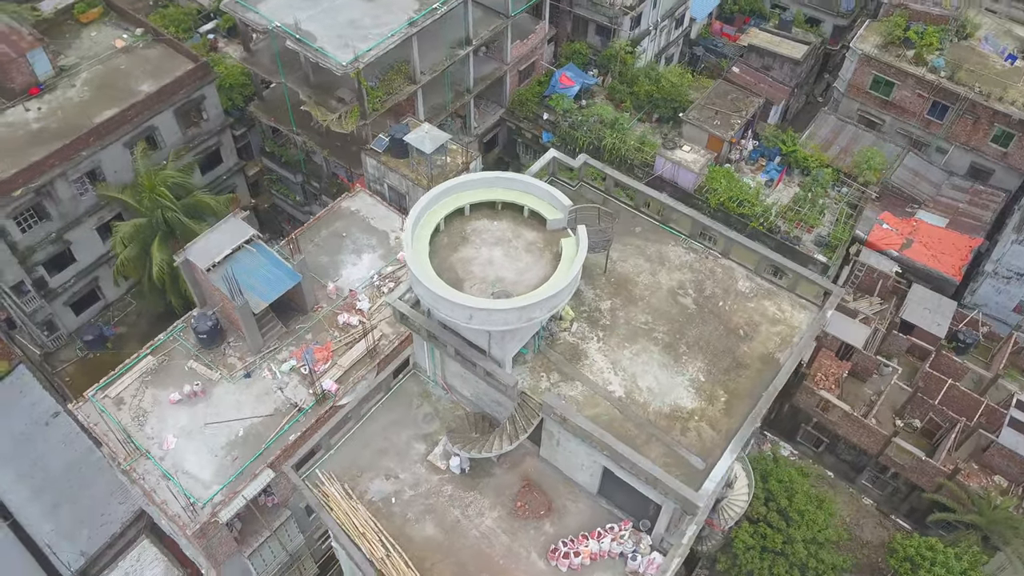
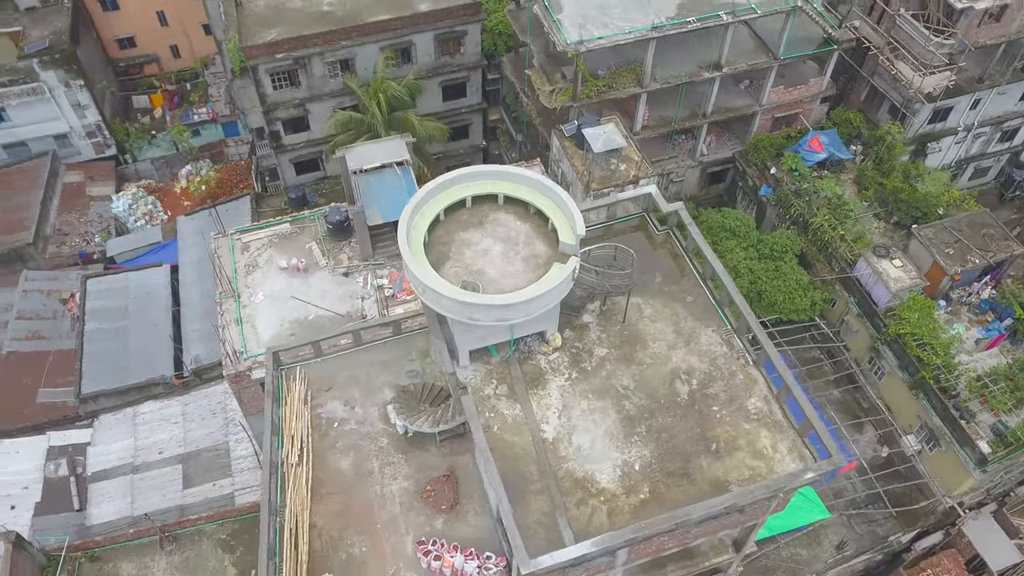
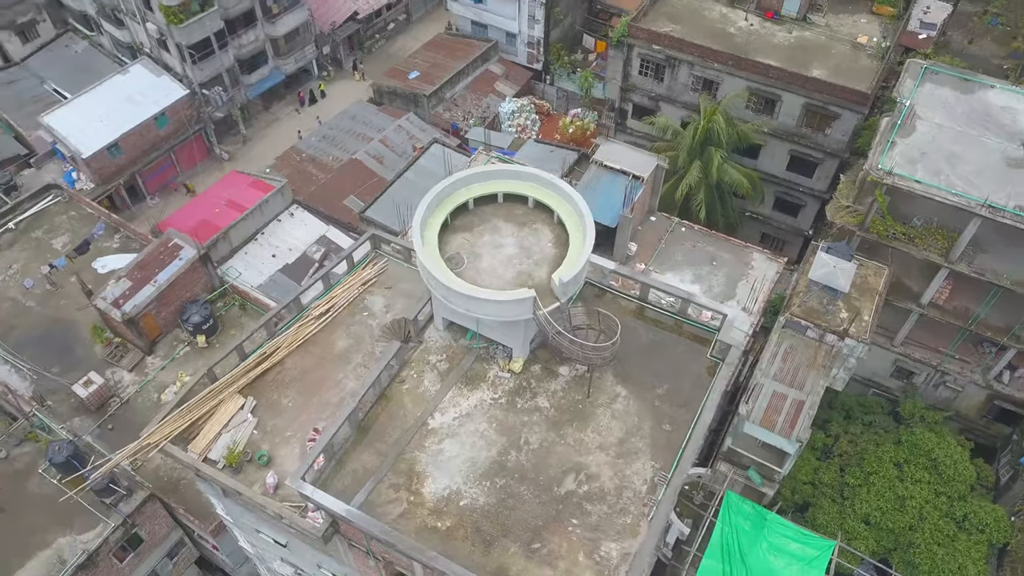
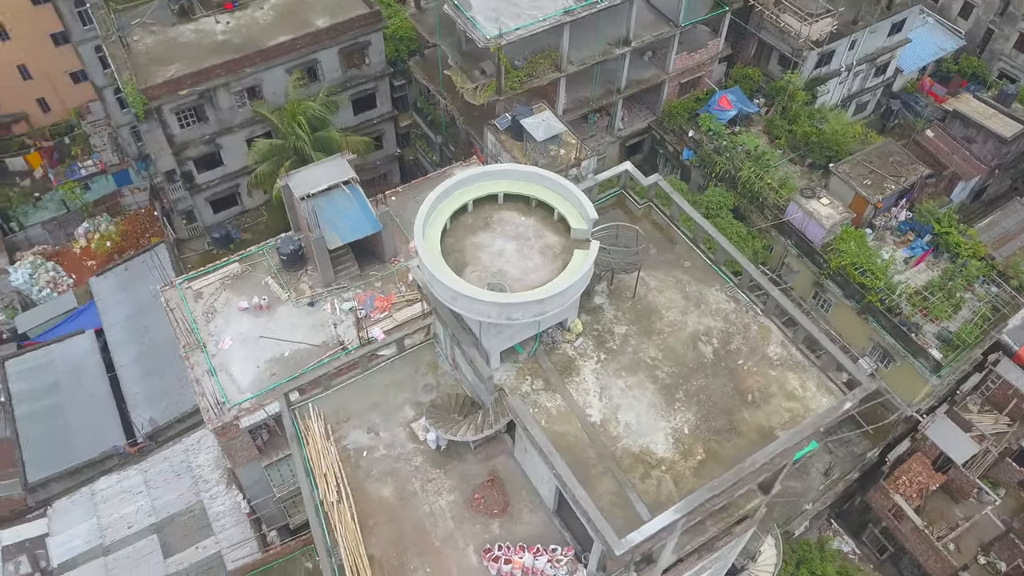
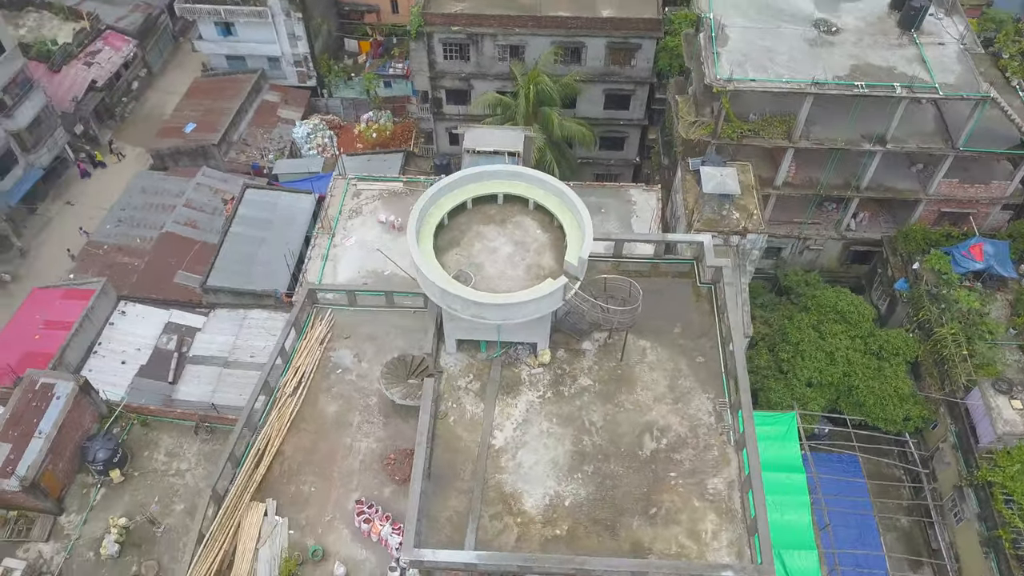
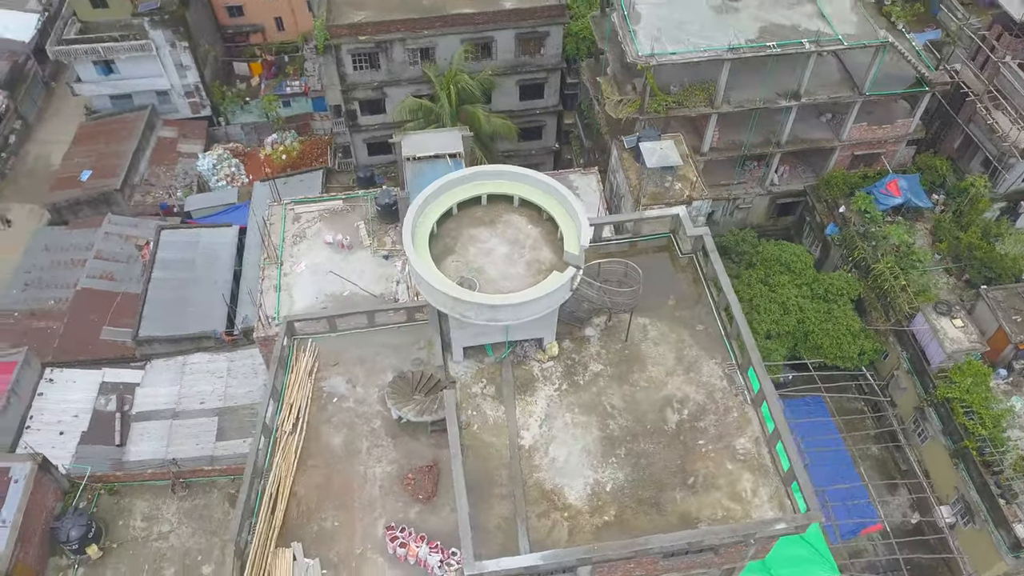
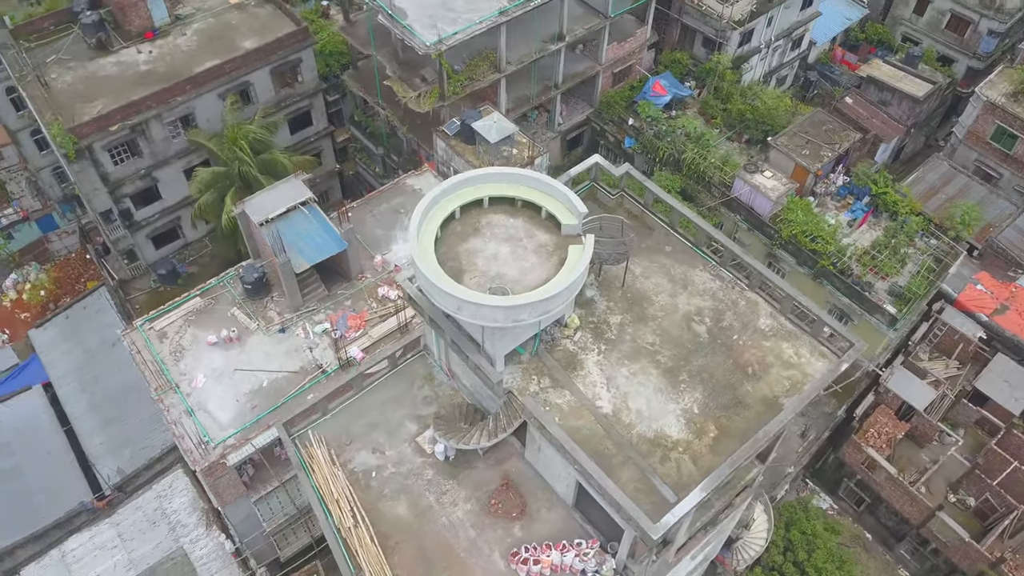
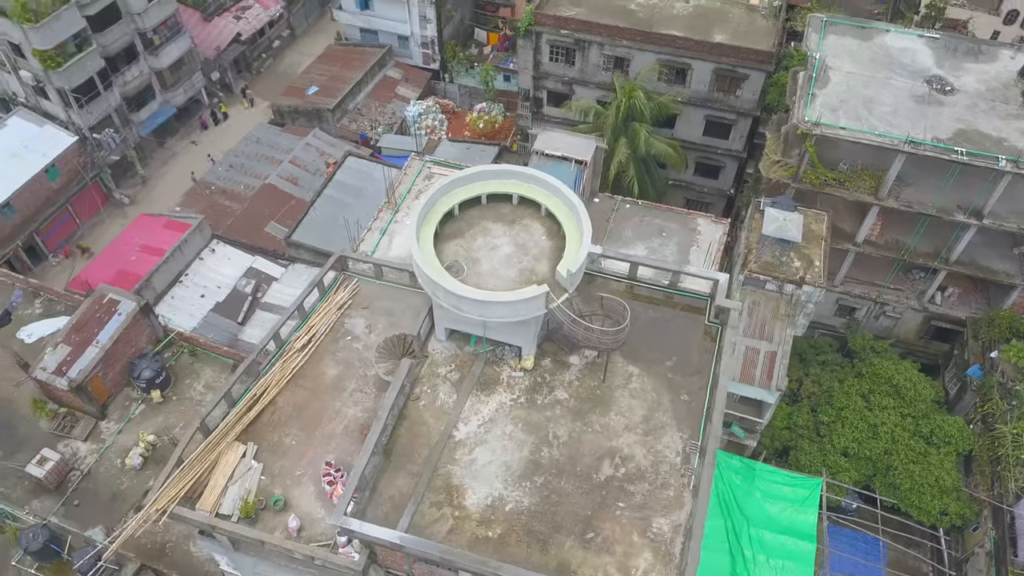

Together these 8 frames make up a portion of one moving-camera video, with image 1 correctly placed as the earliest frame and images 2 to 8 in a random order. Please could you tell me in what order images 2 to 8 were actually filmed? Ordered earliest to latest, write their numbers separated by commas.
7, 4, 2, 6, 5, 8, 3
